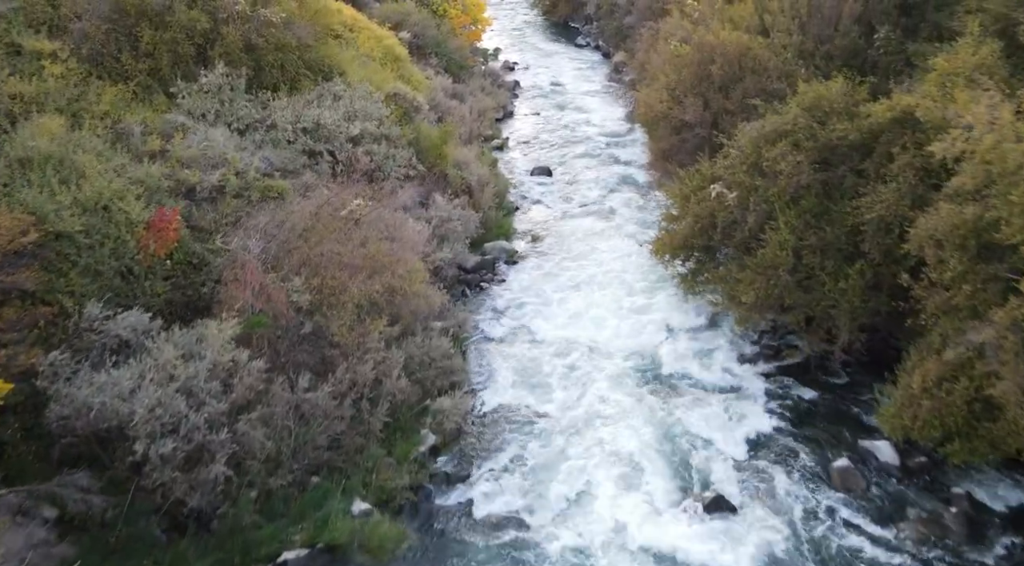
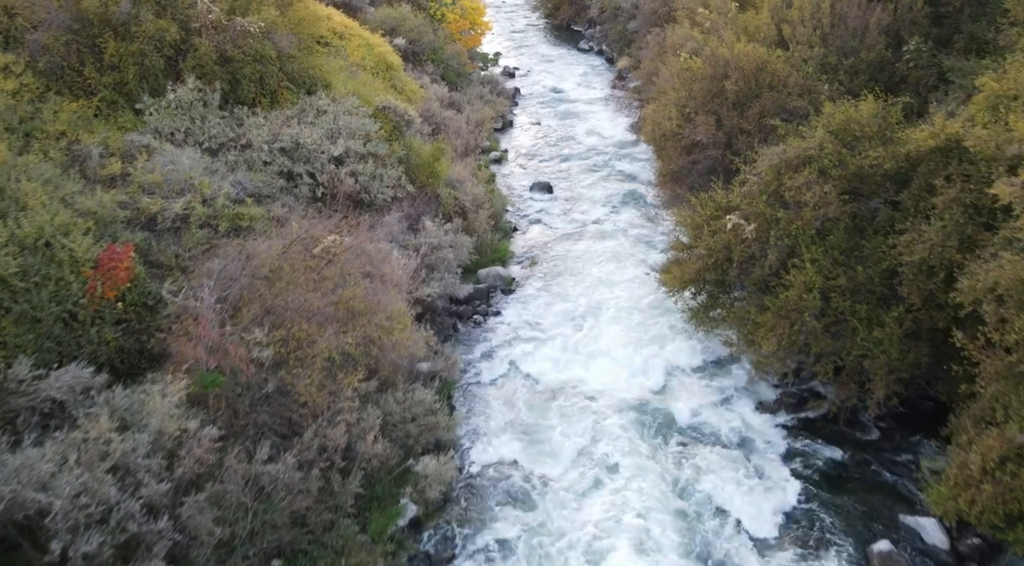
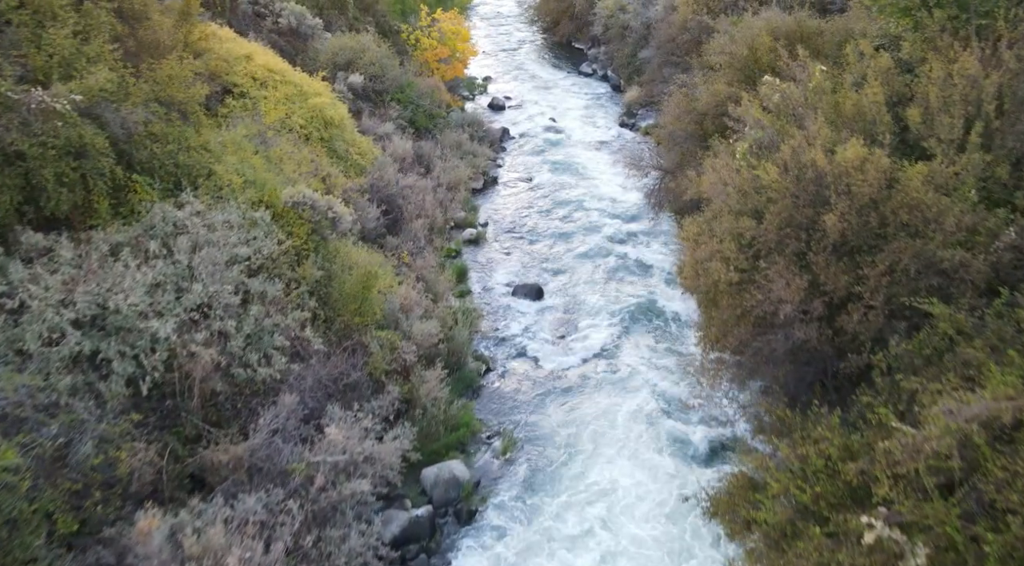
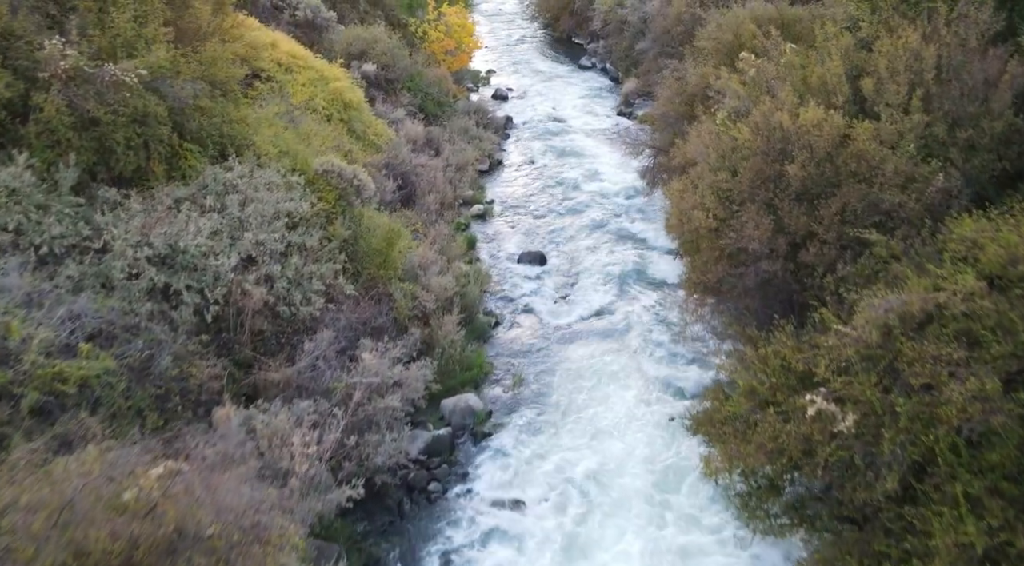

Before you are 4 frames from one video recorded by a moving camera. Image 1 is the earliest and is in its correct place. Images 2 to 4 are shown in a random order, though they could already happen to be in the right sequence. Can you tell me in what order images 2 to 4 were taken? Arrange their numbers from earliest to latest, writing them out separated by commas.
2, 4, 3
